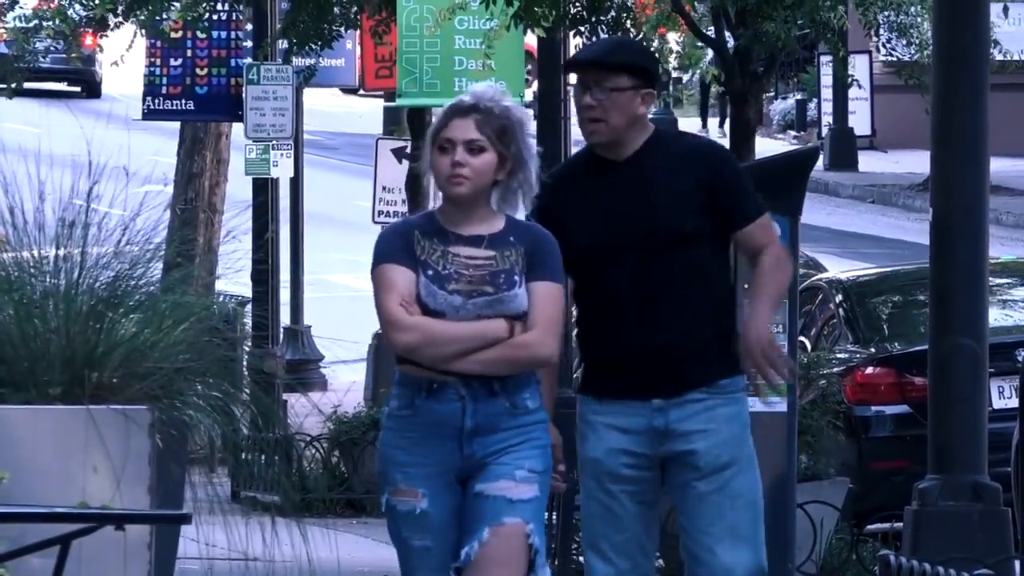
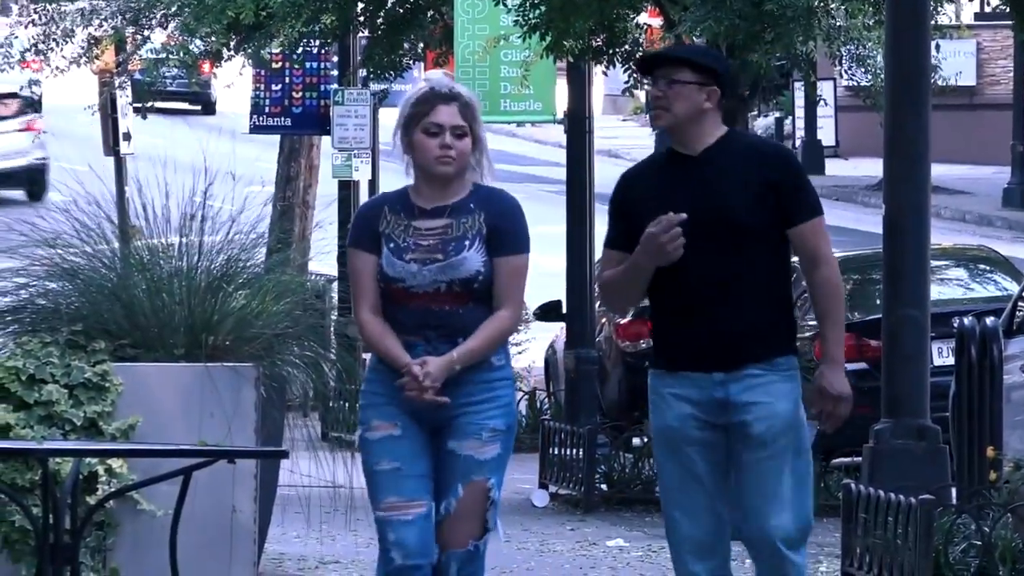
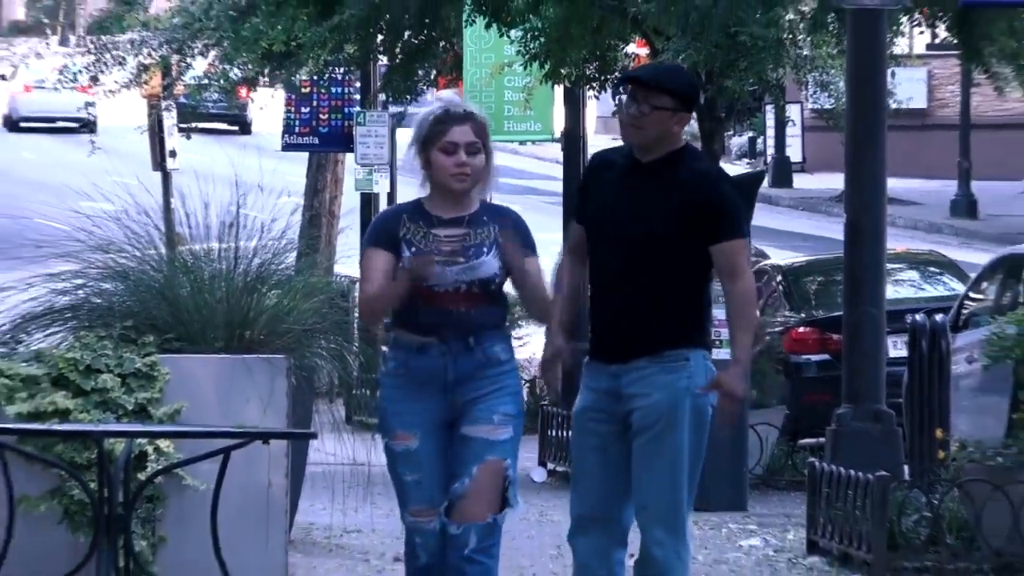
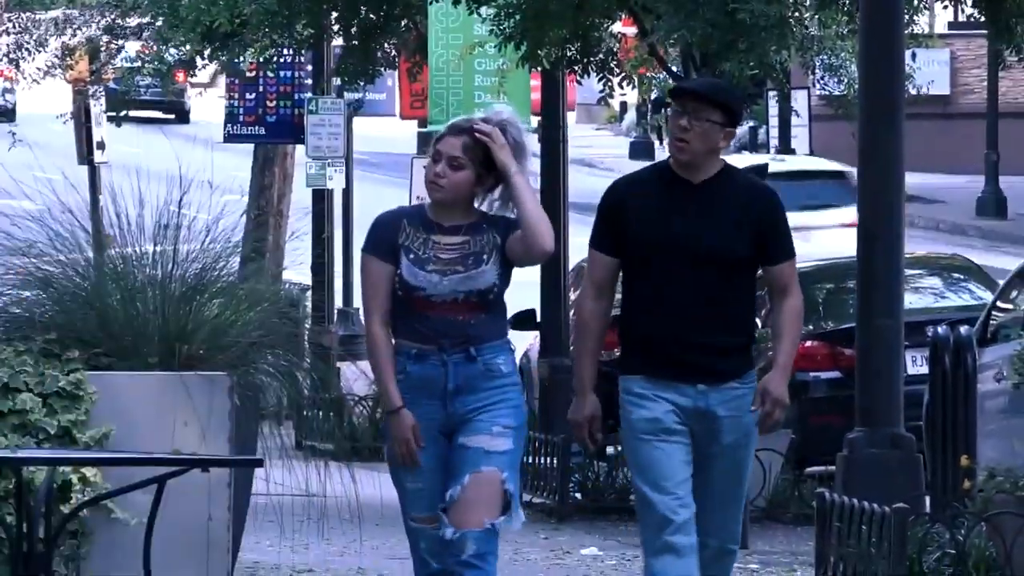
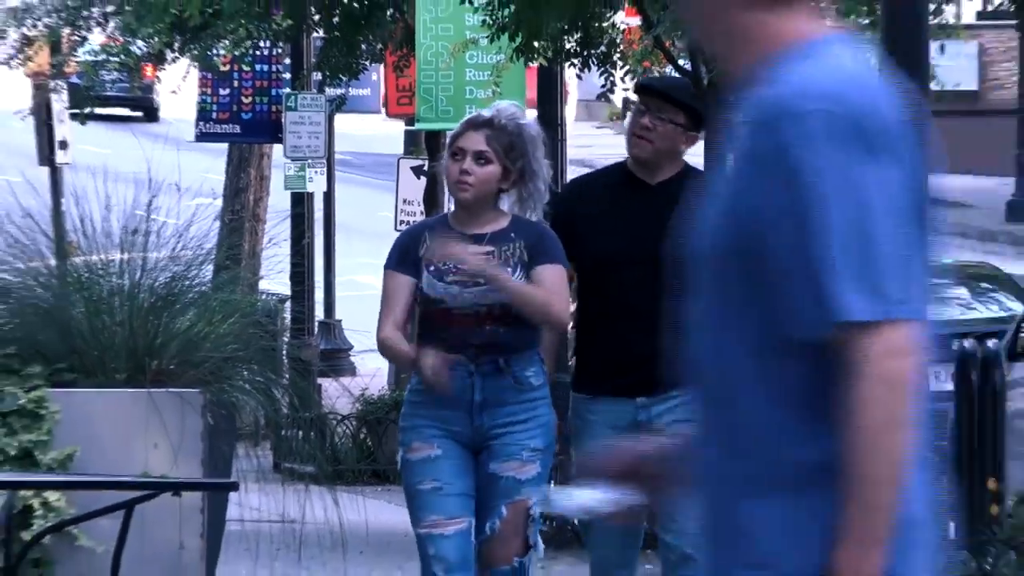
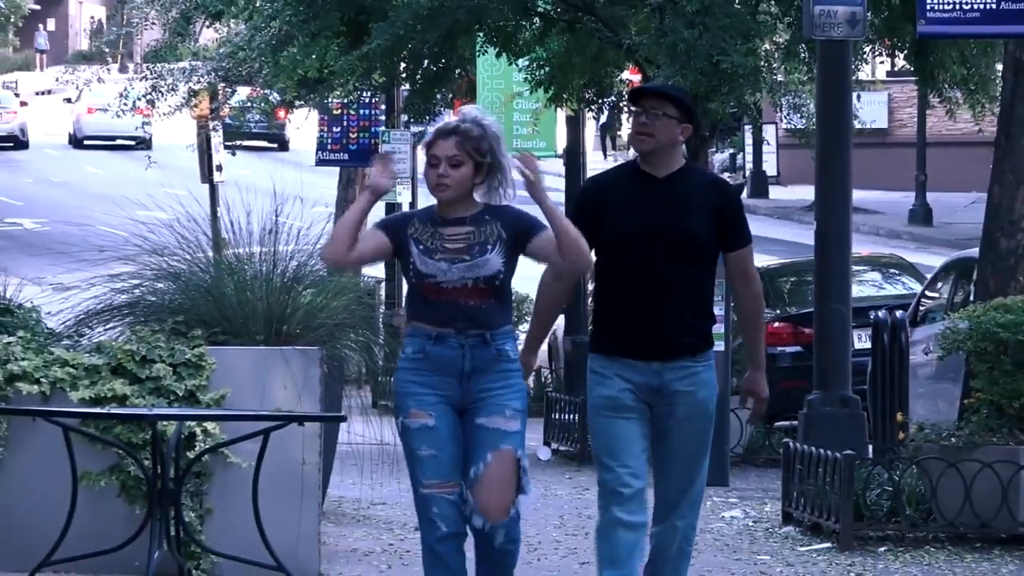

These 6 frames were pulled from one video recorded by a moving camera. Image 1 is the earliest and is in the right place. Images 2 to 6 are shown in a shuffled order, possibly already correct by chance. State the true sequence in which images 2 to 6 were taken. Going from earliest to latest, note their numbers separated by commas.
5, 4, 2, 3, 6
